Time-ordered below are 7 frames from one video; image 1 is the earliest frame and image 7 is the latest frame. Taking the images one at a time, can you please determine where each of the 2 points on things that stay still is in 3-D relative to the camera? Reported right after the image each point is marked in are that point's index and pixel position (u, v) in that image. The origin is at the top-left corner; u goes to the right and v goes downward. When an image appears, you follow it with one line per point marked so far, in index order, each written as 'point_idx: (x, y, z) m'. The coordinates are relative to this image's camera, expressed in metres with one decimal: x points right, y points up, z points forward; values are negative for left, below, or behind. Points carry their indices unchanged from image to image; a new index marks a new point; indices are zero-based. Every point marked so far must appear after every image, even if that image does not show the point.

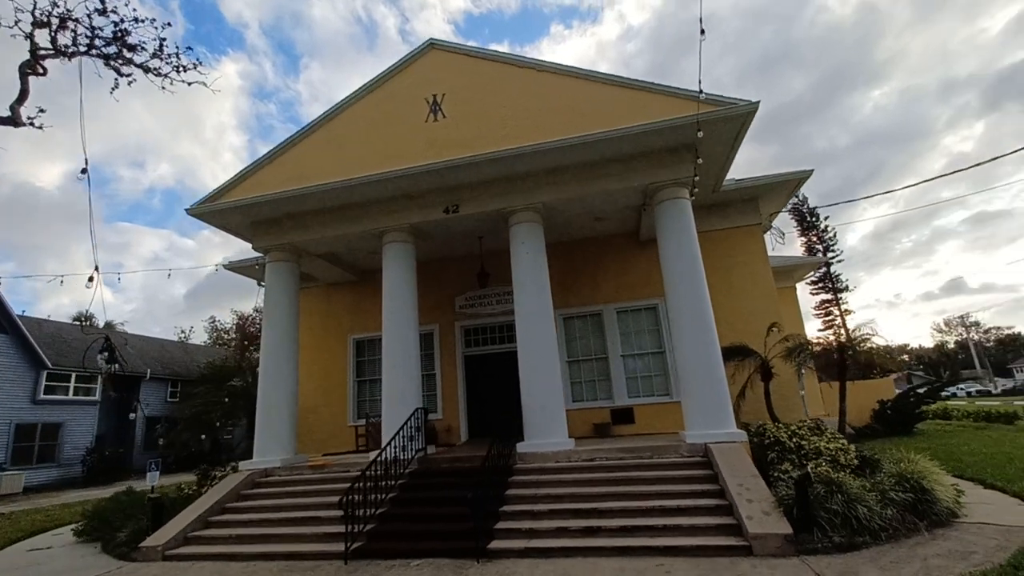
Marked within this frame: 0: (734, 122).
0: (+3.5, +2.6, +7.7) m
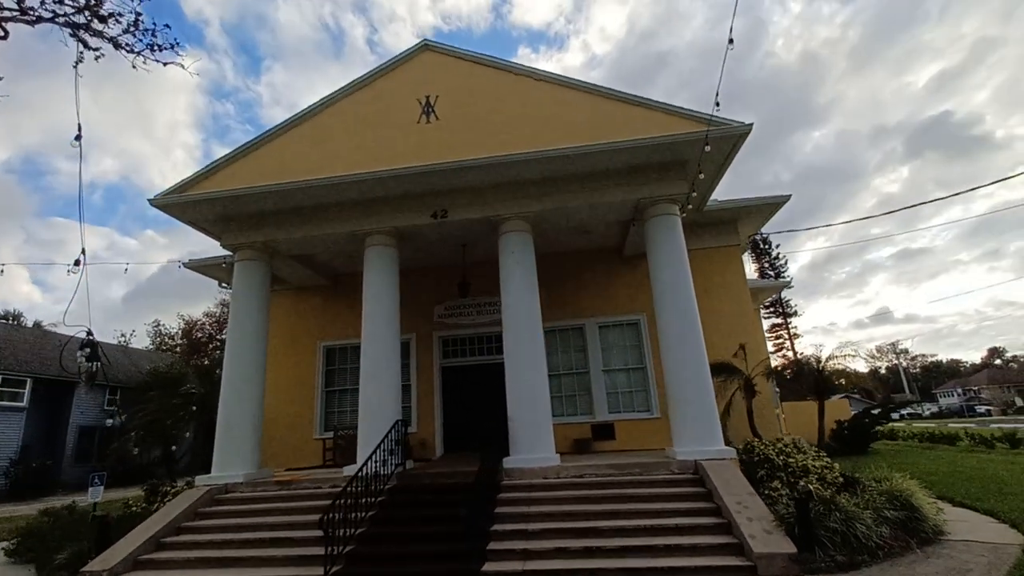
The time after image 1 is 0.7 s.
0: (+3.5, +2.4, +7.9) m
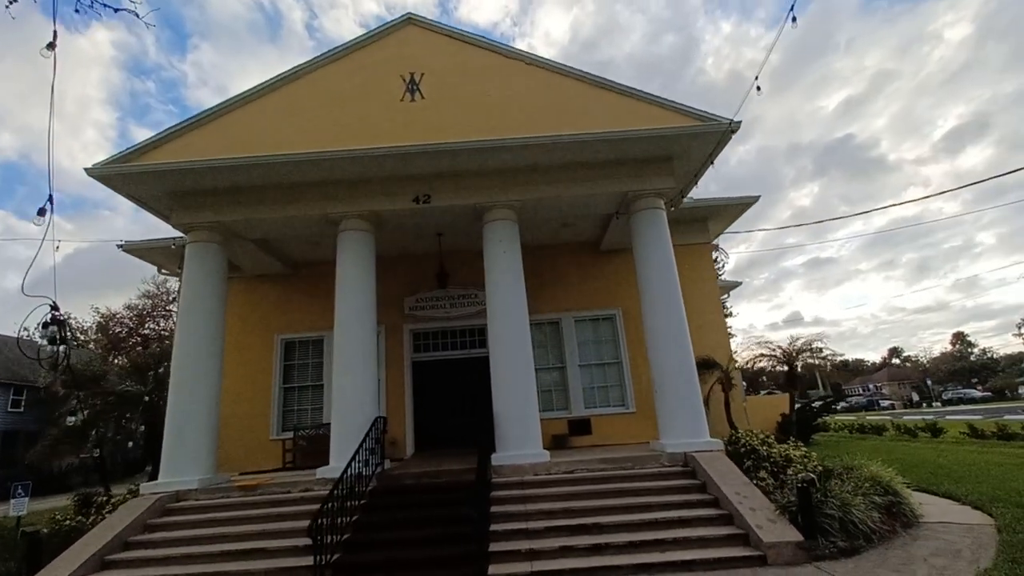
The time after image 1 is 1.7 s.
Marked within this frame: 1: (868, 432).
0: (+3.4, +2.5, +8.0) m
1: (+14.3, -5.7, +19.2) m
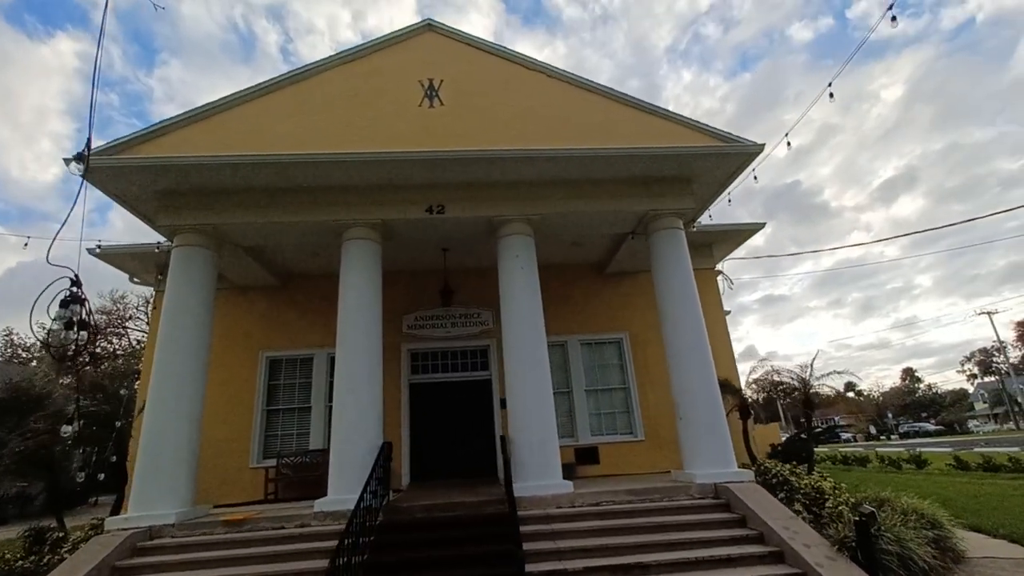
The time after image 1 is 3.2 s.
0: (+3.7, +2.1, +7.9) m
1: (+13.6, -7.1, +19.3) m
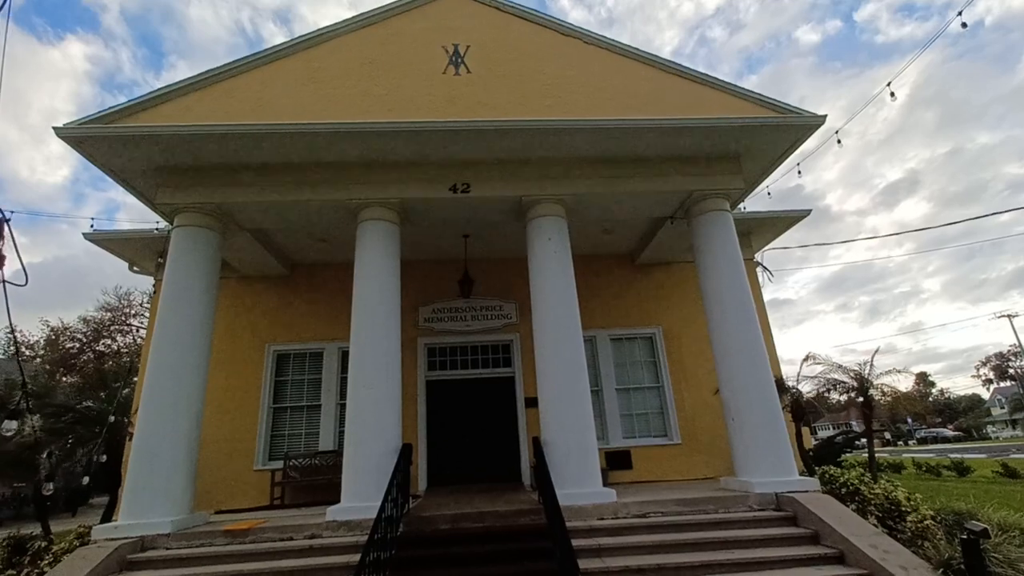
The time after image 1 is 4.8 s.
0: (+4.2, +2.3, +7.2) m
1: (+14.2, -7.0, +18.4) m
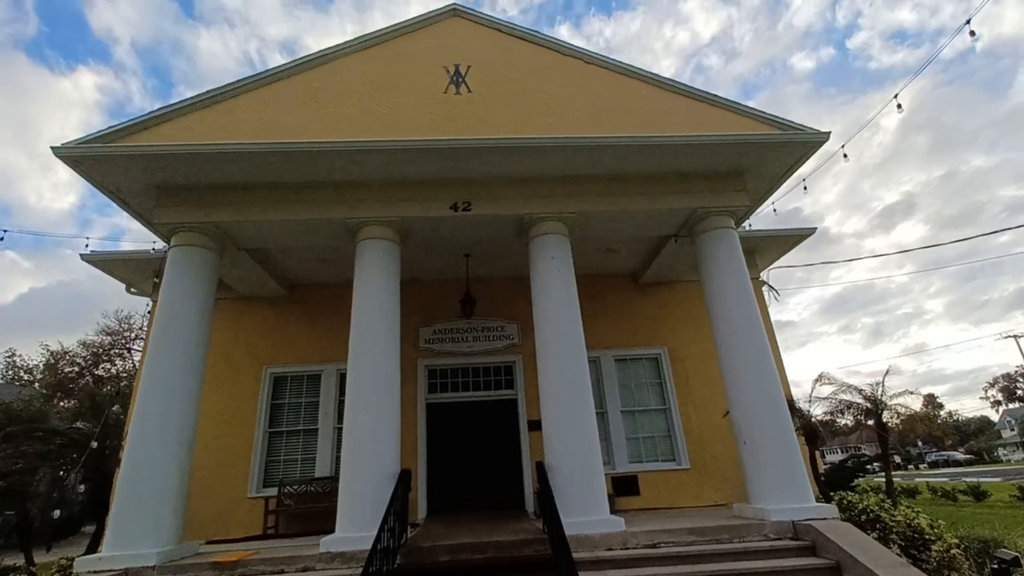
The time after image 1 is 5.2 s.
0: (+4.2, +2.0, +7.1) m
1: (+14.3, -7.7, +17.9) m
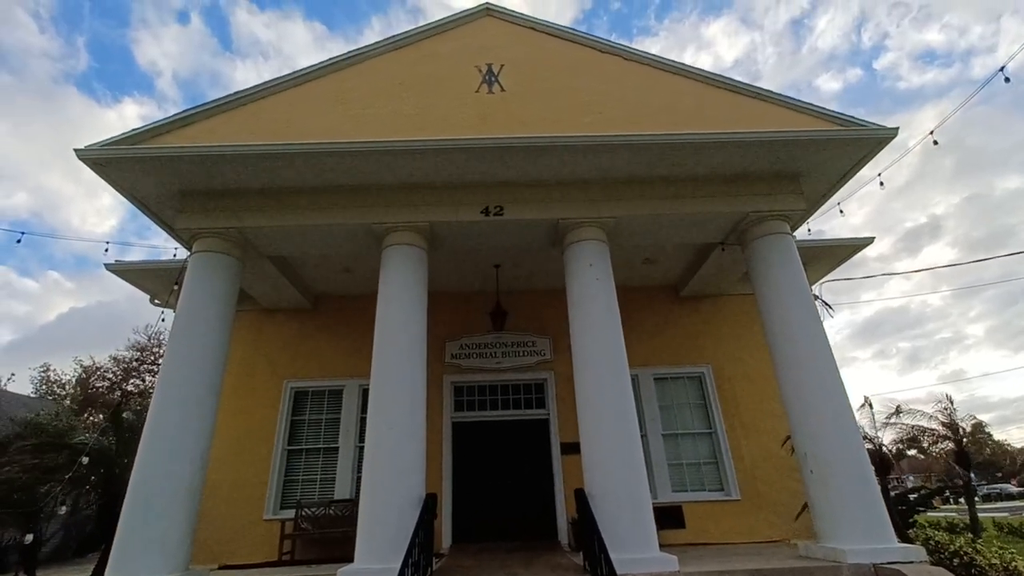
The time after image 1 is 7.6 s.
0: (+4.7, +1.9, +6.5) m
1: (+15.2, -8.3, +16.4) m
